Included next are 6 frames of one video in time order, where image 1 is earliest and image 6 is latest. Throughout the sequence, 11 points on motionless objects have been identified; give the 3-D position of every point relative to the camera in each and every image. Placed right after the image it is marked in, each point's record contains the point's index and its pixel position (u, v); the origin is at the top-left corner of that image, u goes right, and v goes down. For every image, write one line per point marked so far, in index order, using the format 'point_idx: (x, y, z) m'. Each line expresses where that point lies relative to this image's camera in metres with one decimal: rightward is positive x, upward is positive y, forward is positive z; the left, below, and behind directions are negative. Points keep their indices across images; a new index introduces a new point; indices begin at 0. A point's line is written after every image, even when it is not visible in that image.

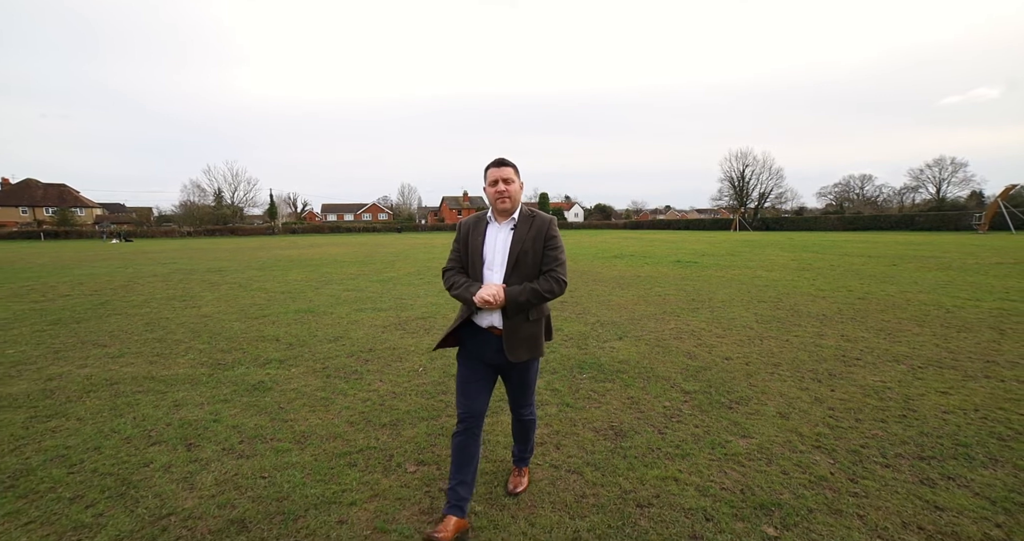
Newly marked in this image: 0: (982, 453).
0: (+3.2, -1.3, +3.1) m
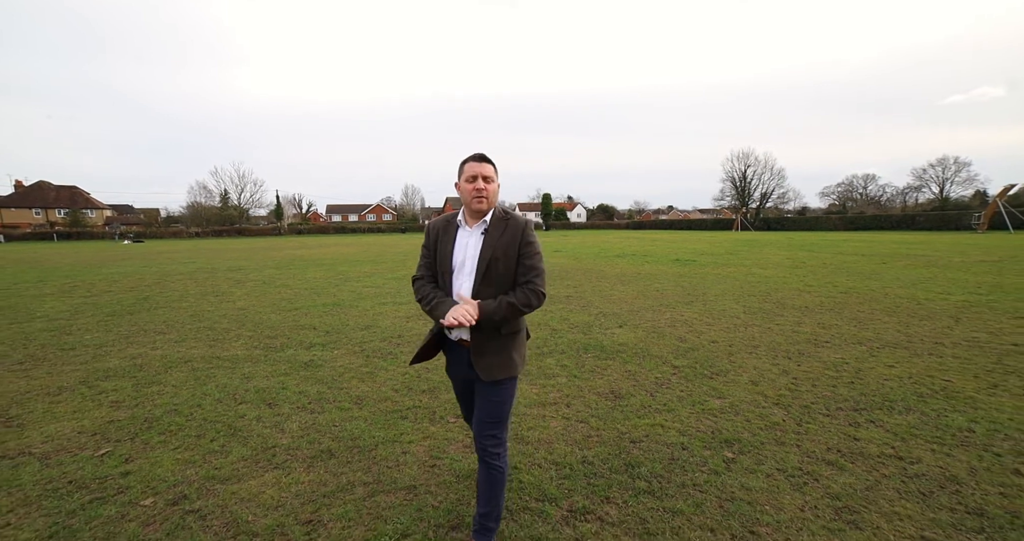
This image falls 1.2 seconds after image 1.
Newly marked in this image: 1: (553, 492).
0: (+3.4, -1.2, +3.9) m
1: (+0.2, -1.3, +2.7) m
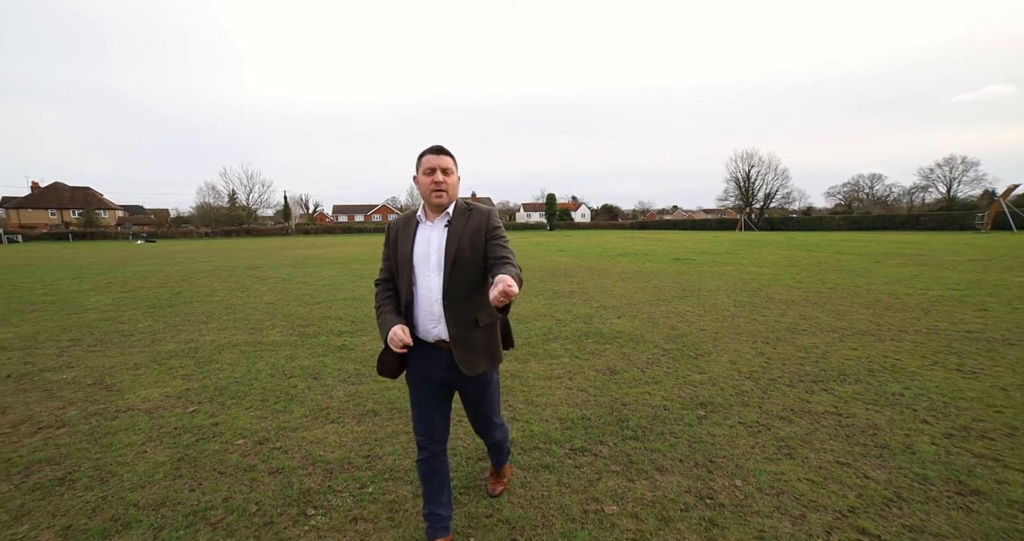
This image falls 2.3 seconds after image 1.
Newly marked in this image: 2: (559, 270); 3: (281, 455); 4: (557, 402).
0: (+3.5, -1.1, +4.6) m
1: (+0.3, -1.2, +3.4) m
2: (+1.6, 0.0, +14.6) m
3: (-1.7, -1.4, +3.4) m
4: (+0.4, -1.2, +4.2) m
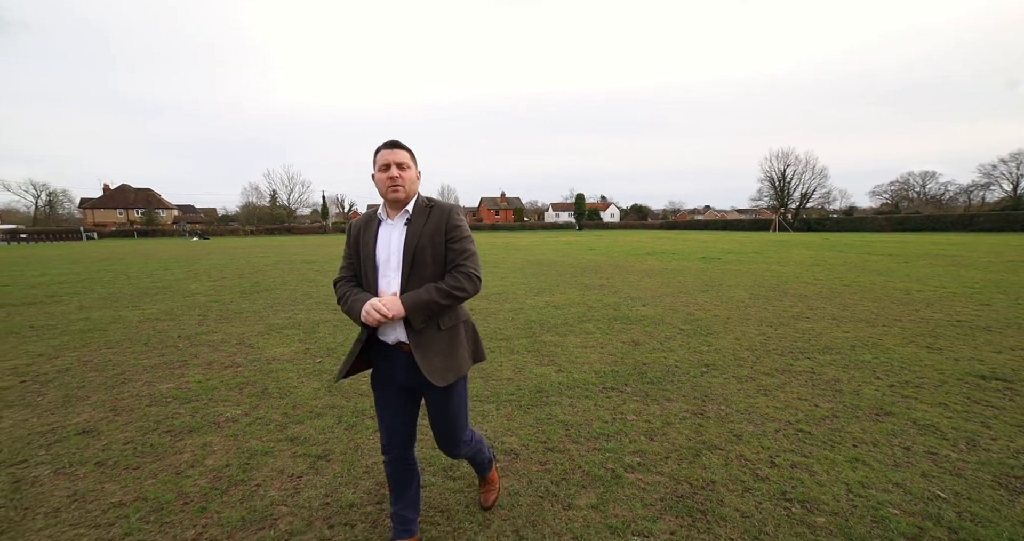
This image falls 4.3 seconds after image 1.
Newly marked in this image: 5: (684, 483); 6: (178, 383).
0: (+4.1, -1.0, +5.7) m
1: (+0.8, -1.1, +4.6) m
2: (+2.8, +0.2, +15.7) m
3: (-1.2, -1.2, +4.7) m
4: (+1.0, -1.1, +5.5) m
5: (+1.0, -1.3, +2.7) m
6: (-3.4, -1.1, +4.6) m
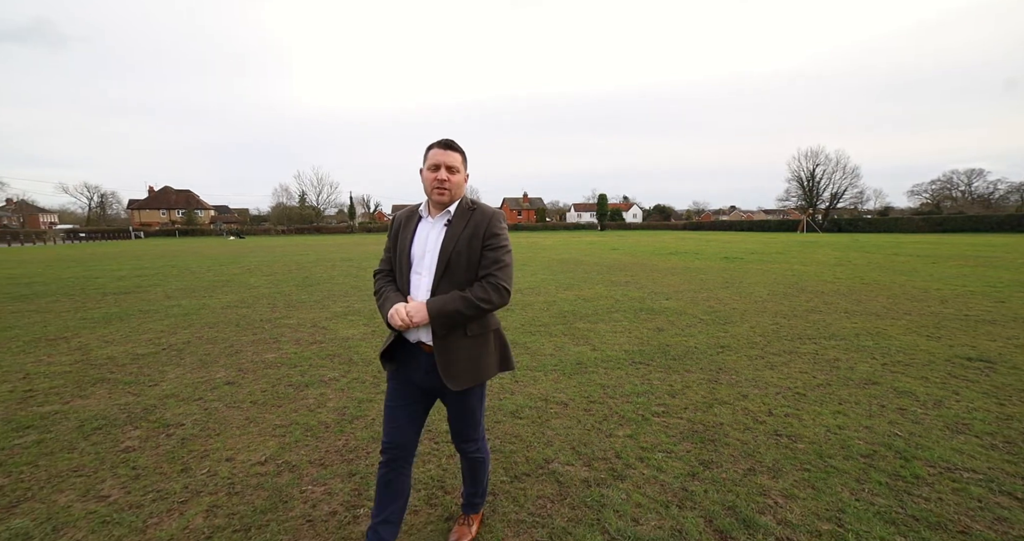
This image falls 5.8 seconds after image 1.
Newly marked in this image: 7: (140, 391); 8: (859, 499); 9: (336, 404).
0: (+4.6, -0.9, +6.3) m
1: (+1.4, -1.0, +5.5) m
2: (+3.8, +0.2, +16.4) m
3: (-0.7, -1.1, +5.6) m
4: (+1.5, -1.0, +6.3) m
5: (+1.4, -1.2, +3.5) m
6: (-2.9, -1.0, +5.6) m
7: (-3.3, -1.1, +4.0) m
8: (+1.9, -1.2, +2.4) m
9: (-1.6, -1.2, +4.0) m
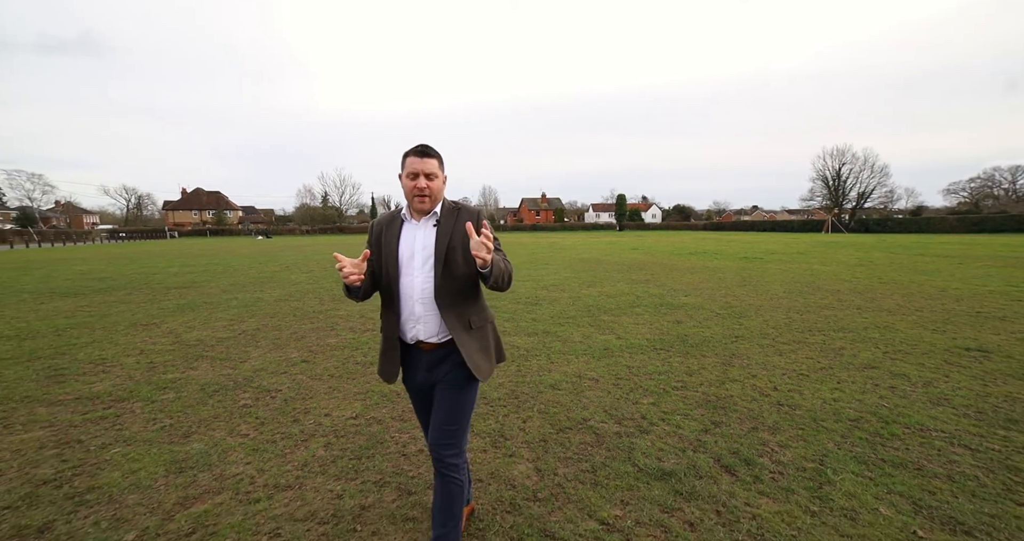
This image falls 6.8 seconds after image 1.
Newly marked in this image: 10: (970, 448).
0: (+5.1, -0.9, +6.8) m
1: (+1.8, -1.0, +6.0) m
2: (+4.7, +0.3, +16.9) m
3: (-0.3, -1.1, +6.3) m
4: (+2.0, -1.0, +6.8) m
5: (+1.8, -1.1, +4.1) m
6: (-2.5, -1.0, +6.3) m
7: (-3.0, -1.0, +4.8) m
8: (+2.2, -1.2, +3.0) m
9: (-1.2, -1.1, +4.7) m
10: (+3.0, -1.2, +2.9) m
